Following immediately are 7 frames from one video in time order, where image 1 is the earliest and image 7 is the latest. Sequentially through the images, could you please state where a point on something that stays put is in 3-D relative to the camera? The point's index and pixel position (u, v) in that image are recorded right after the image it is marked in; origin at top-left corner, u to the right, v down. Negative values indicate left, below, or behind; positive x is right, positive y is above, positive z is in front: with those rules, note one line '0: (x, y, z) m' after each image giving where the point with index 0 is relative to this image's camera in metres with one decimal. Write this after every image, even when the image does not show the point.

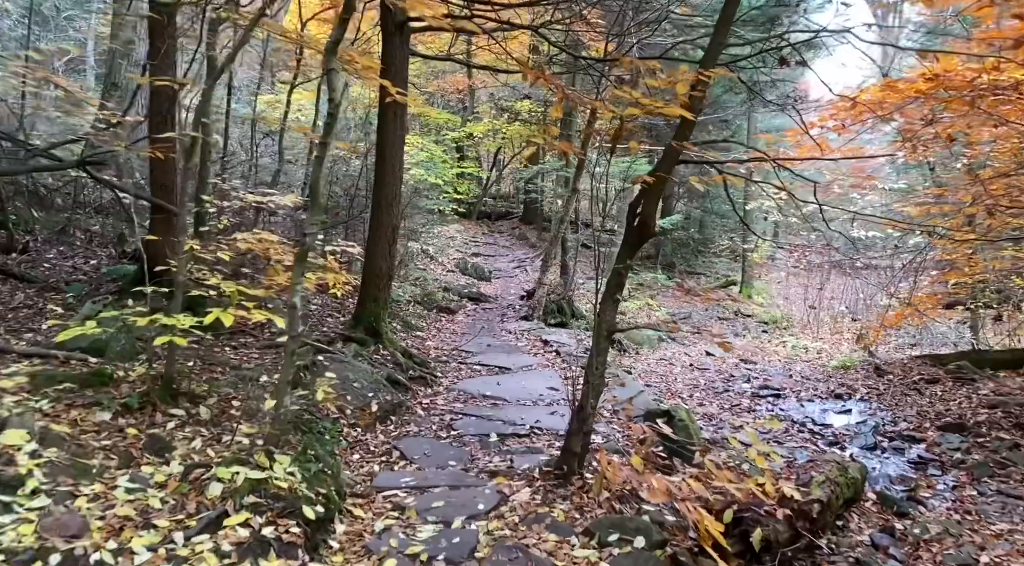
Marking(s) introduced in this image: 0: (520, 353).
0: (+0.1, -1.0, +11.4) m
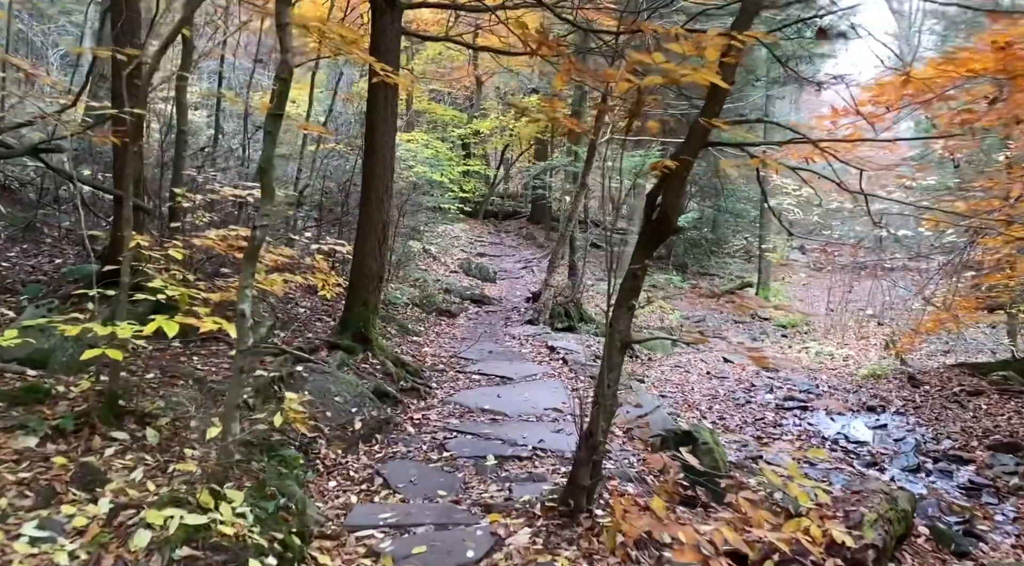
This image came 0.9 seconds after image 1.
0: (+0.2, -1.1, +10.5) m
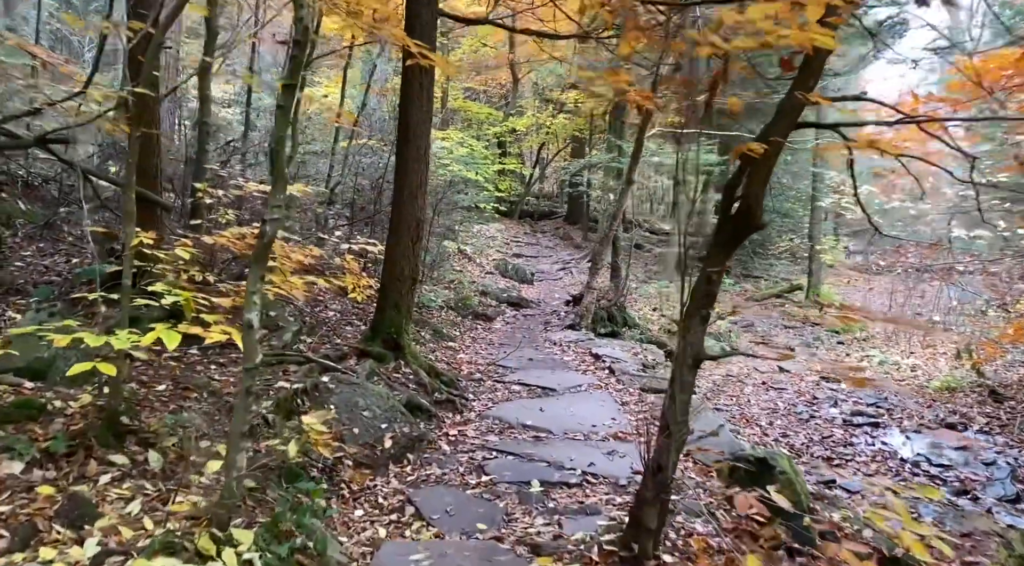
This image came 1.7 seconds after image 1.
0: (+0.7, -1.1, +9.7) m
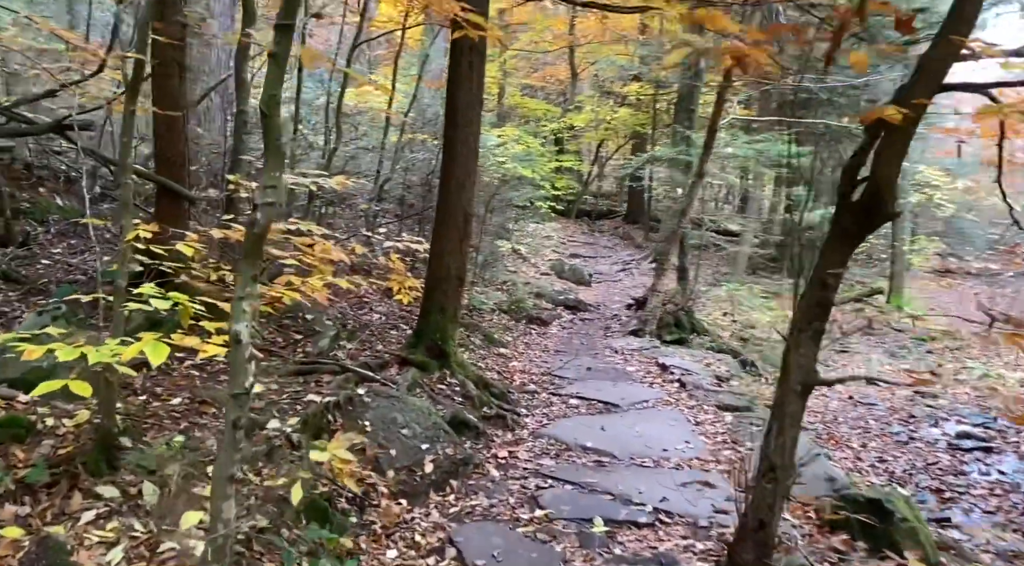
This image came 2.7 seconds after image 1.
0: (+1.4, -1.1, +8.8) m
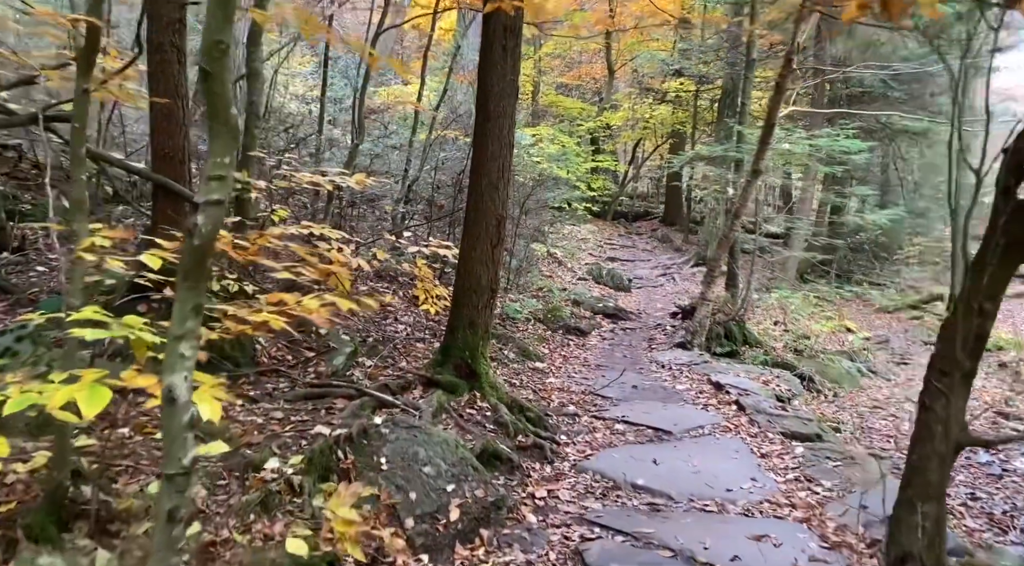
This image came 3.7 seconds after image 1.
0: (+1.7, -1.2, +7.9) m
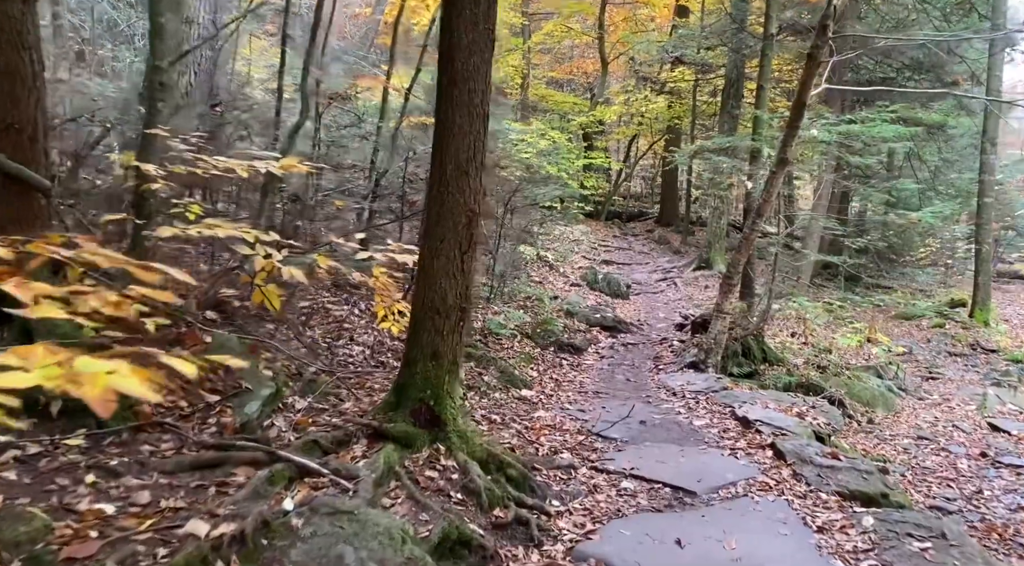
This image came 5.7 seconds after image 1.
0: (+1.6, -1.3, +6.3) m
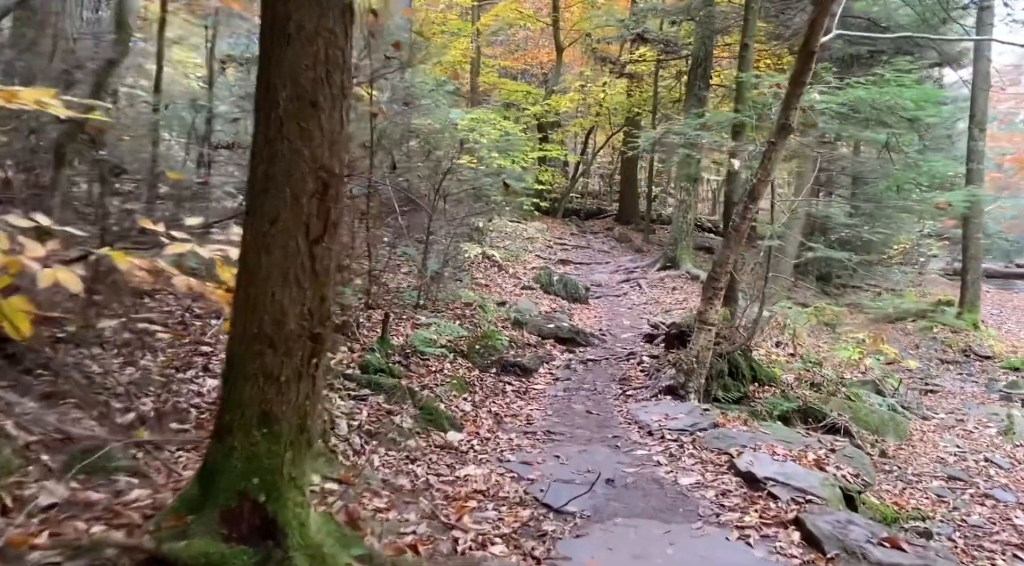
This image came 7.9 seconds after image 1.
0: (+1.1, -1.4, +4.3) m
